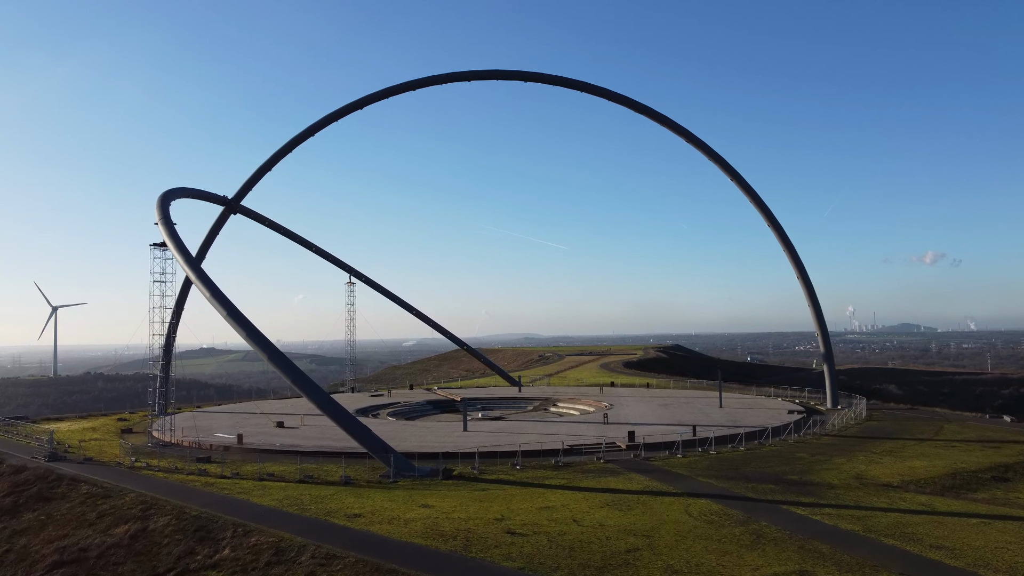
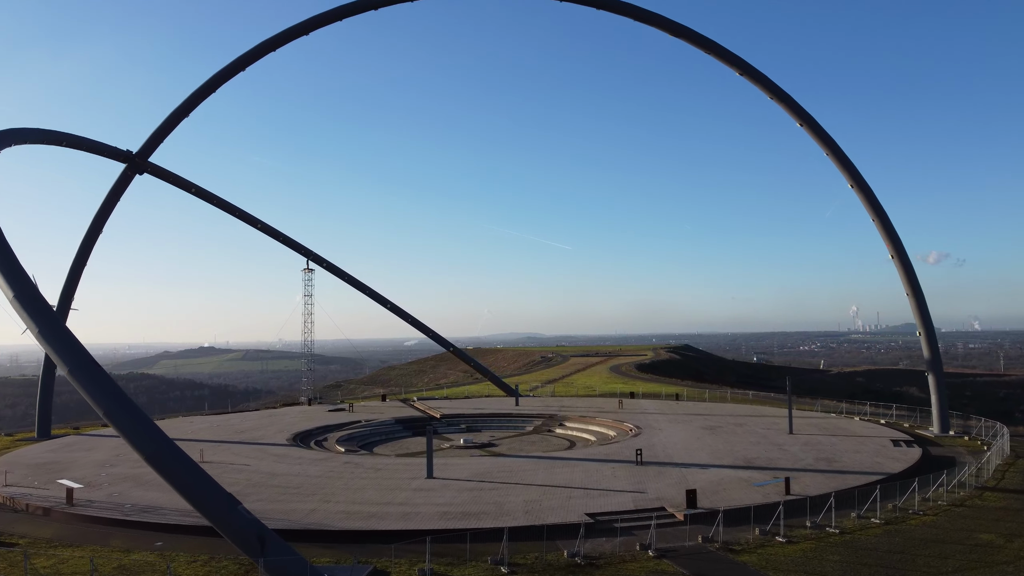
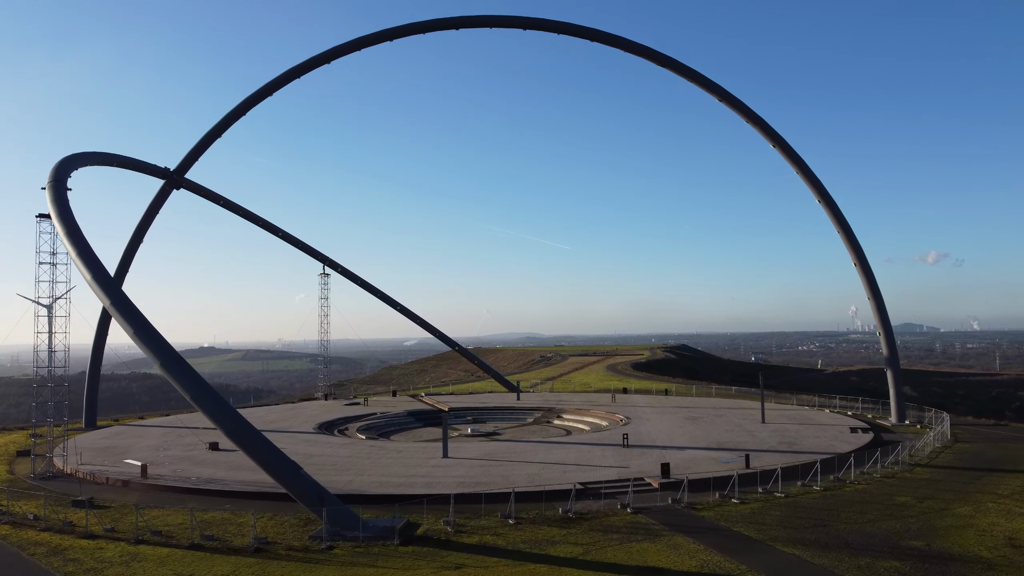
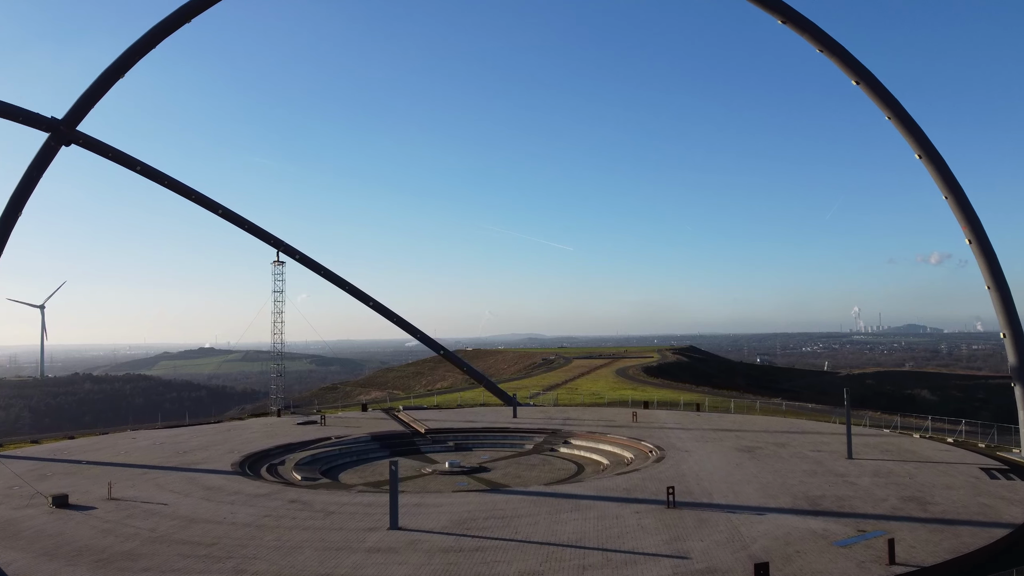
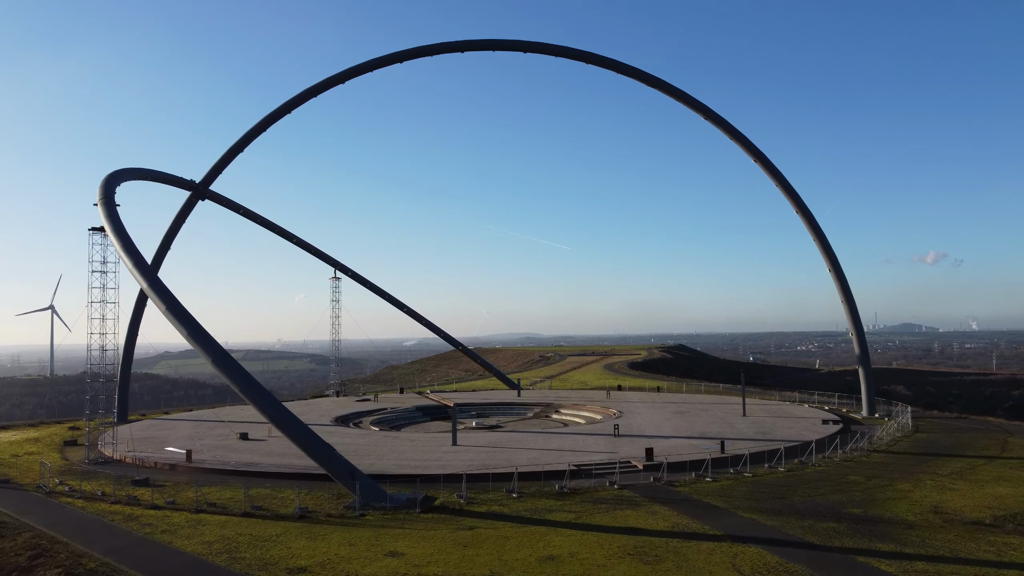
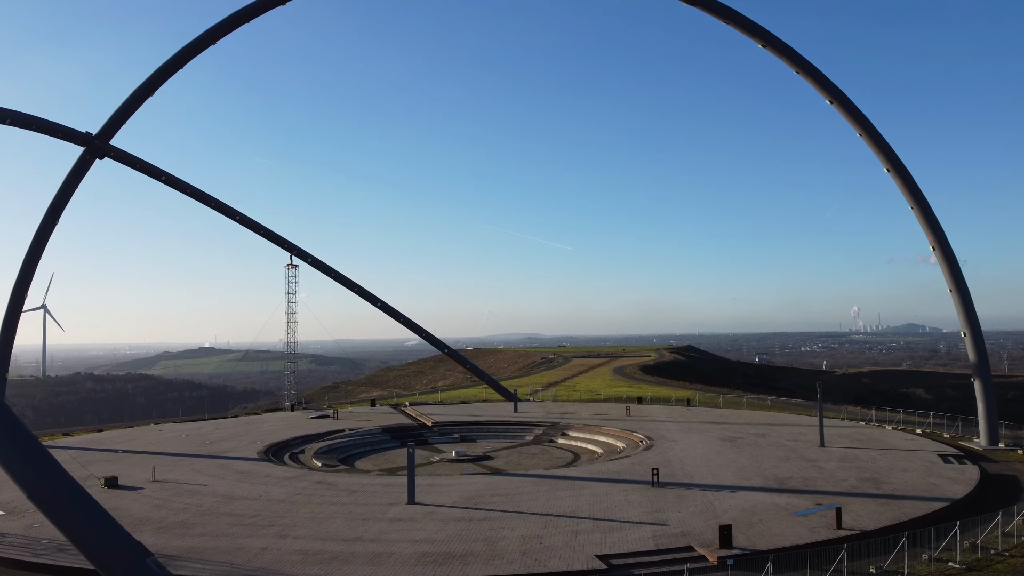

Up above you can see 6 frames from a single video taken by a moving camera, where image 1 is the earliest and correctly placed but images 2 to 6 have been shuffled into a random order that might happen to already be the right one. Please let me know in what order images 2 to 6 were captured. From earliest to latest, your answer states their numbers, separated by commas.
5, 3, 2, 6, 4
